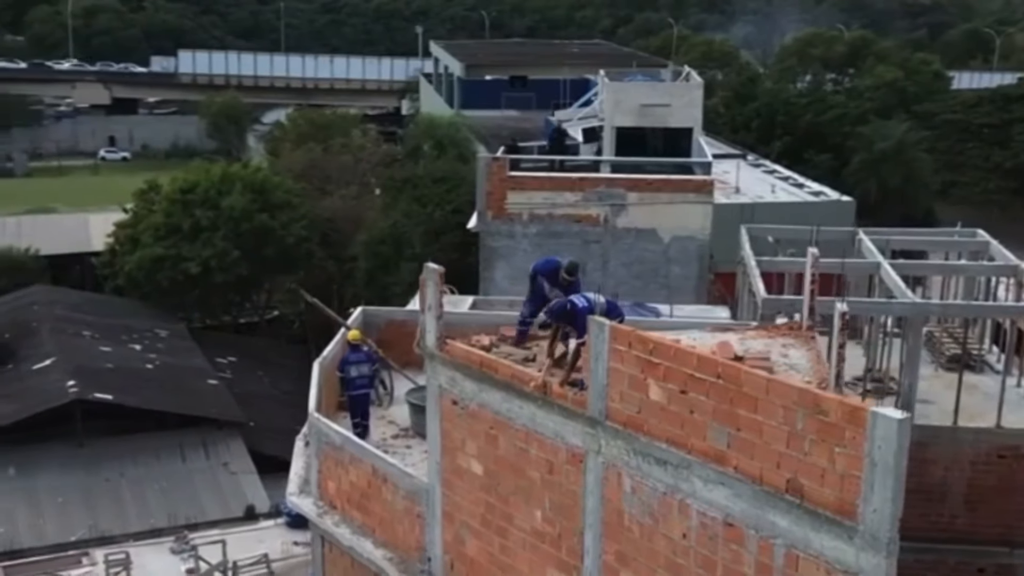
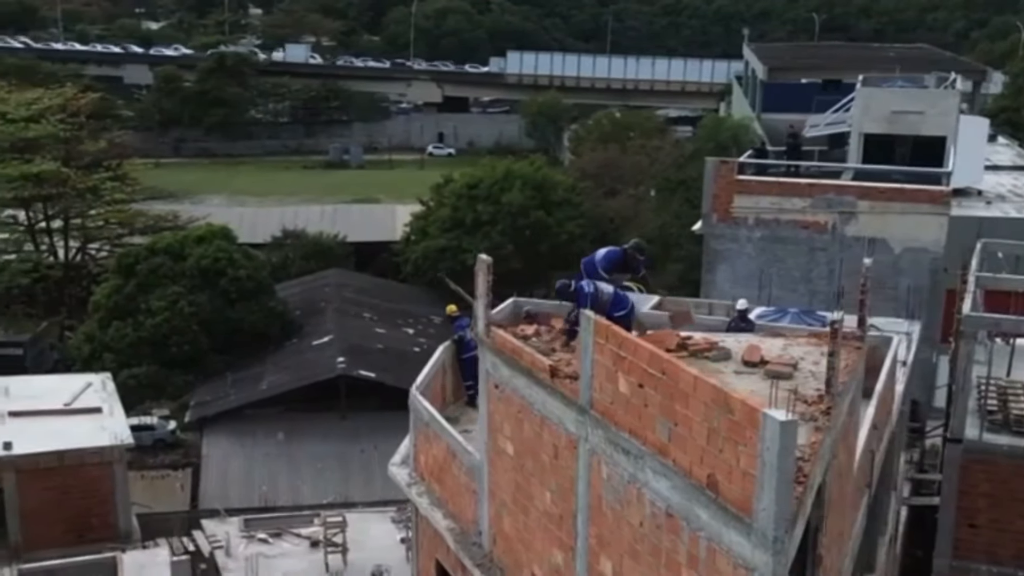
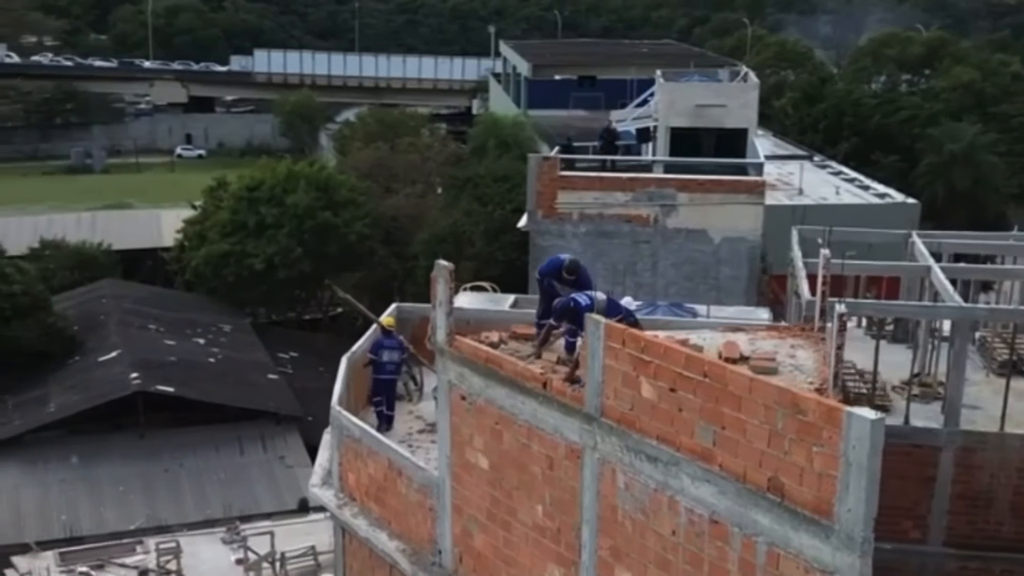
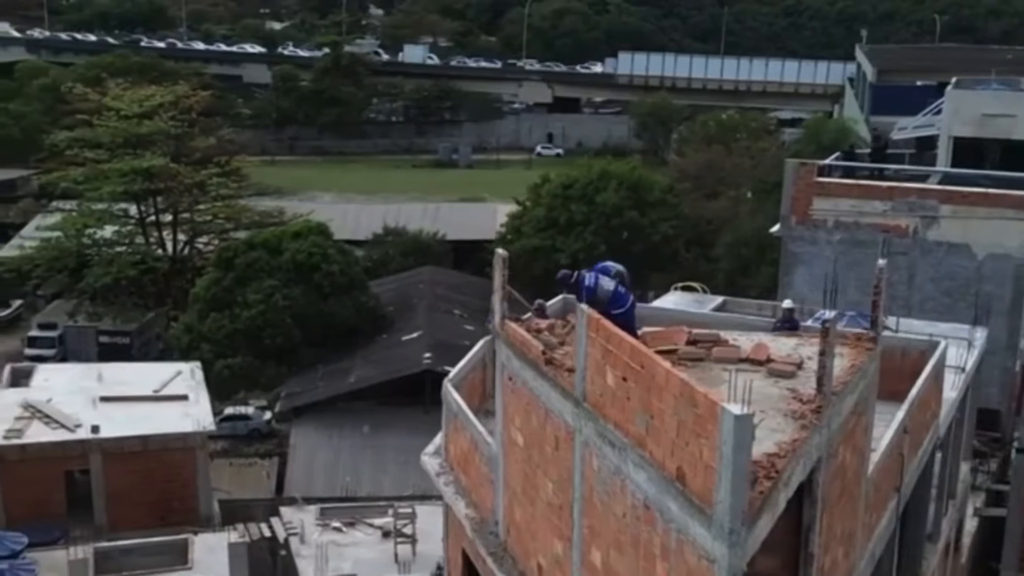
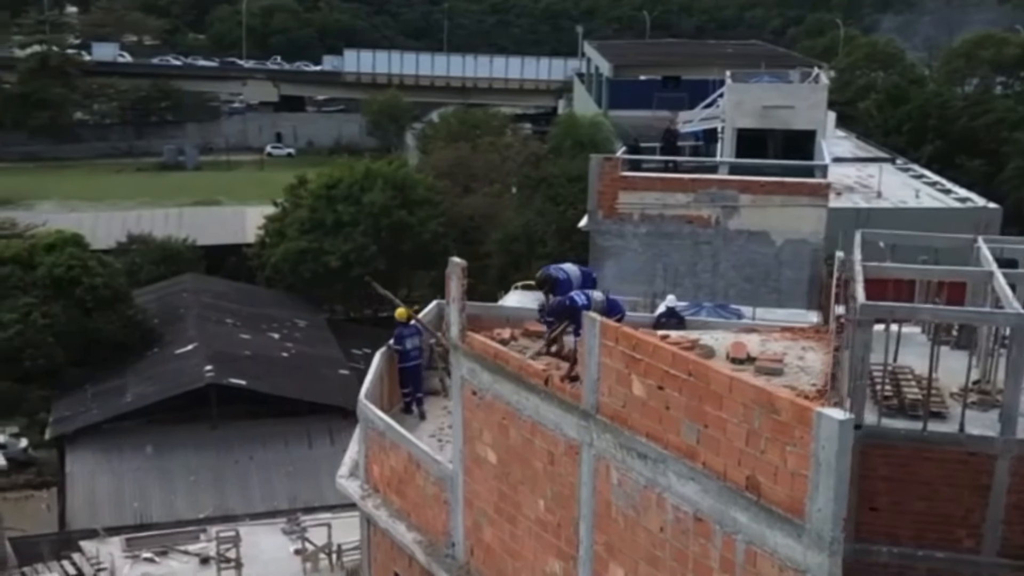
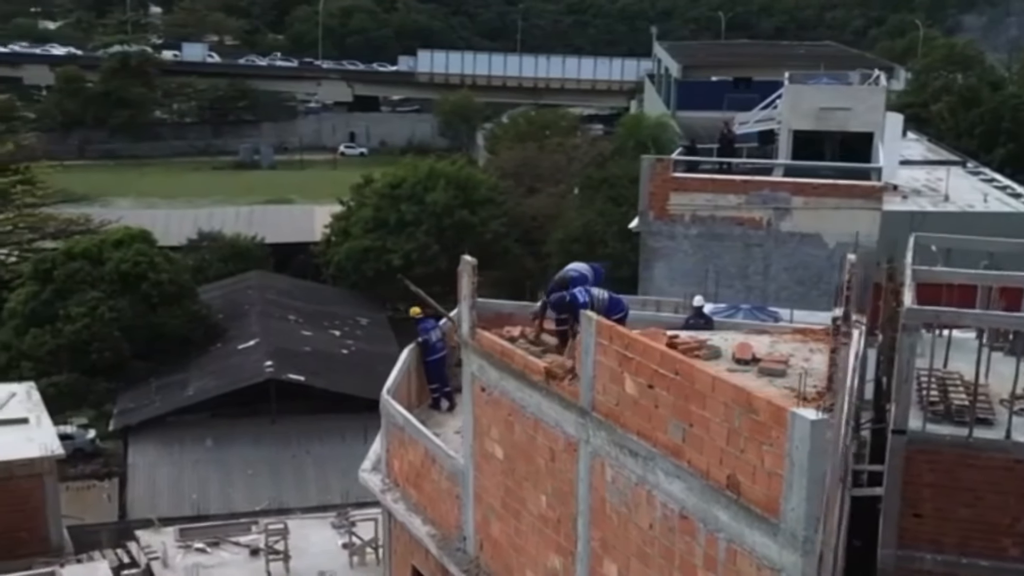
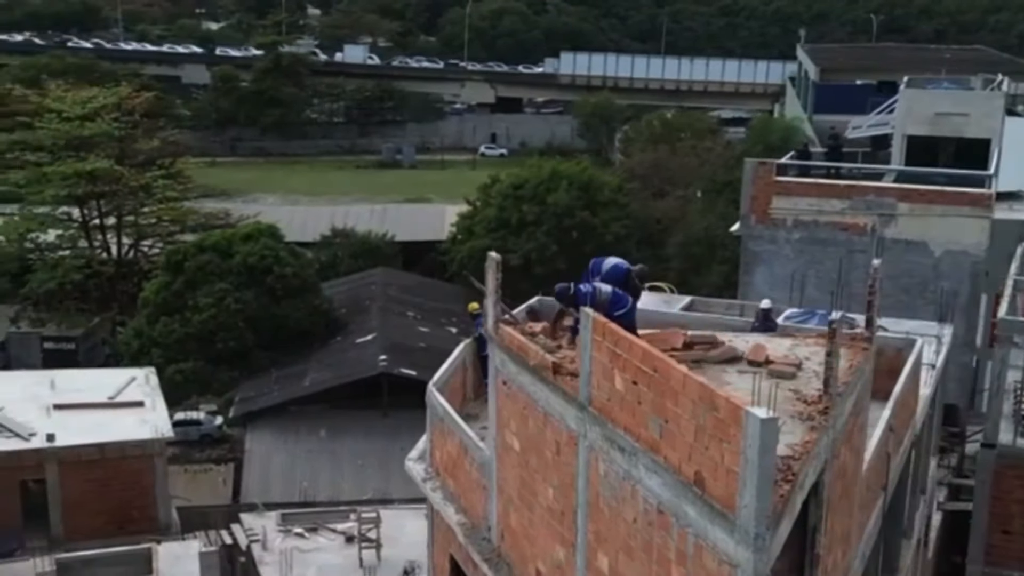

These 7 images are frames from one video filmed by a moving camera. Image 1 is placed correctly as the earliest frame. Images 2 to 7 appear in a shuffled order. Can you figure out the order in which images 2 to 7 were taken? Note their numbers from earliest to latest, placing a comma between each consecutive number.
3, 5, 6, 2, 7, 4
